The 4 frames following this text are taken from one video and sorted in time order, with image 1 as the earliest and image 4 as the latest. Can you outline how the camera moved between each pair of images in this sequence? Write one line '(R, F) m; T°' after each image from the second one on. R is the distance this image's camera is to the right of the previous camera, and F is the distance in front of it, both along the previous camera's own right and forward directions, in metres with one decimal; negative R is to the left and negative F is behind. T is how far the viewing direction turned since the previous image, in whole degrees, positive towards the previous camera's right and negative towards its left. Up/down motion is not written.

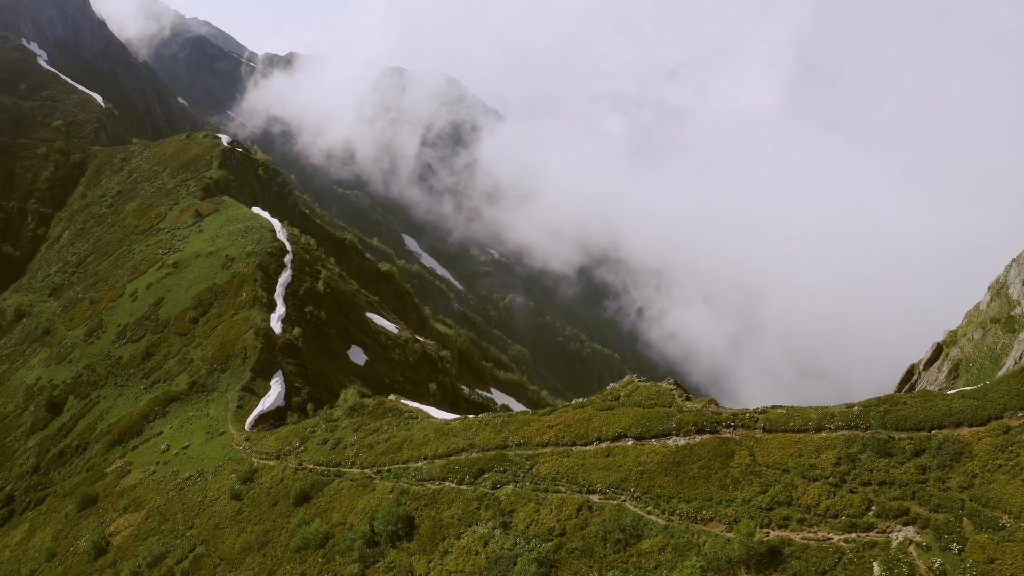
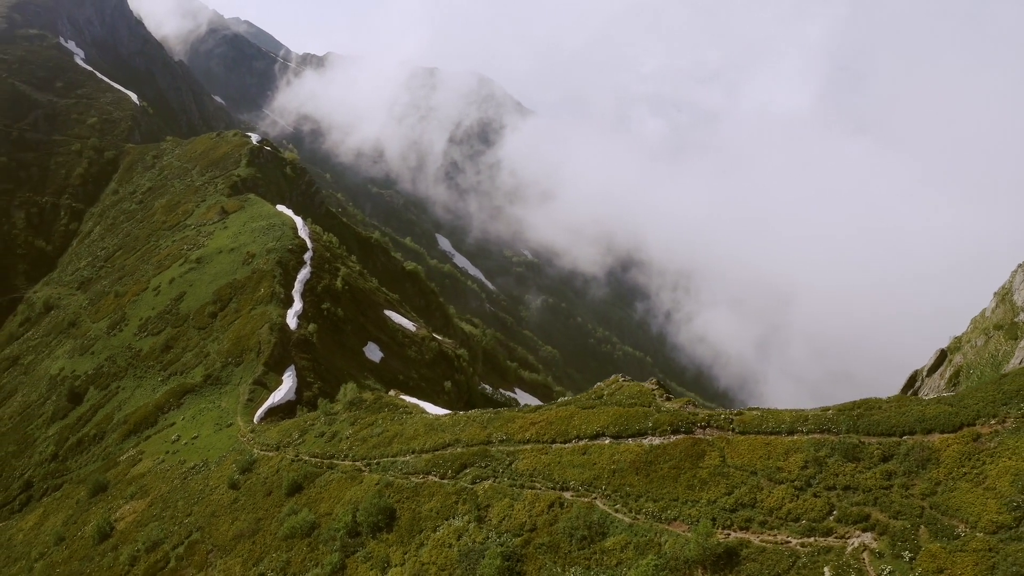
(+2.0, -0.3) m; -2°
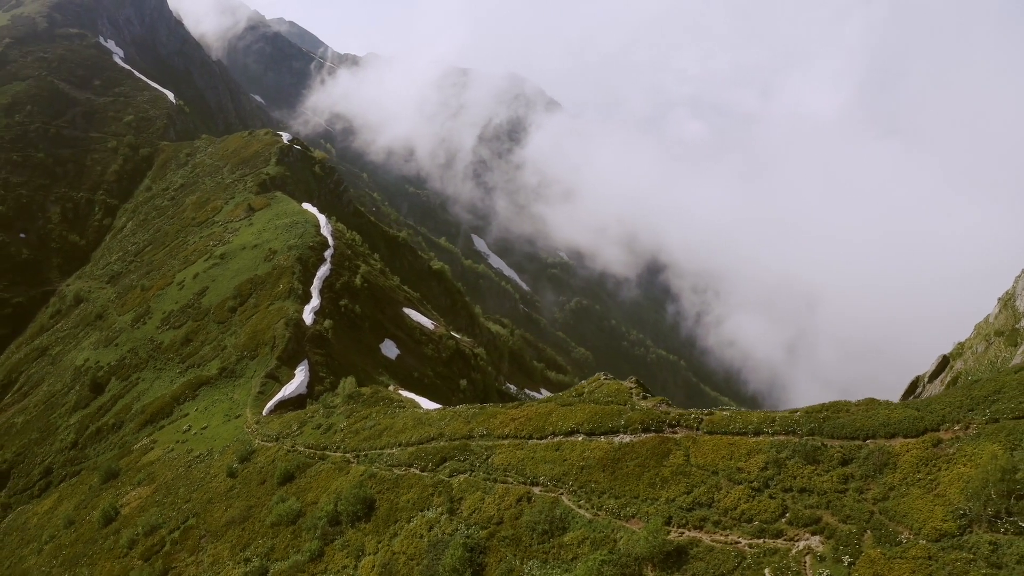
(+2.3, -0.4) m; -2°
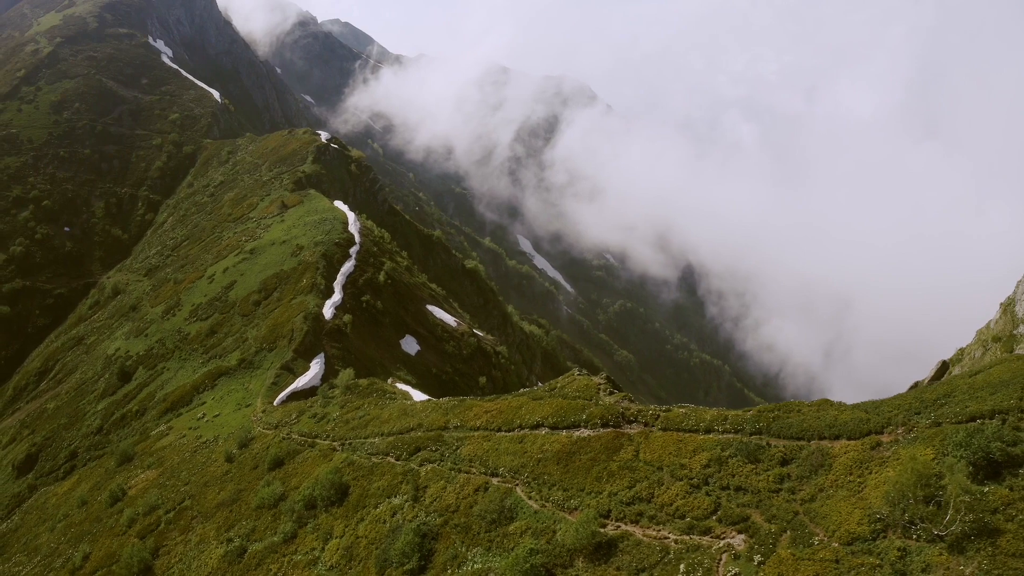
(+3.2, -0.5) m; -3°
